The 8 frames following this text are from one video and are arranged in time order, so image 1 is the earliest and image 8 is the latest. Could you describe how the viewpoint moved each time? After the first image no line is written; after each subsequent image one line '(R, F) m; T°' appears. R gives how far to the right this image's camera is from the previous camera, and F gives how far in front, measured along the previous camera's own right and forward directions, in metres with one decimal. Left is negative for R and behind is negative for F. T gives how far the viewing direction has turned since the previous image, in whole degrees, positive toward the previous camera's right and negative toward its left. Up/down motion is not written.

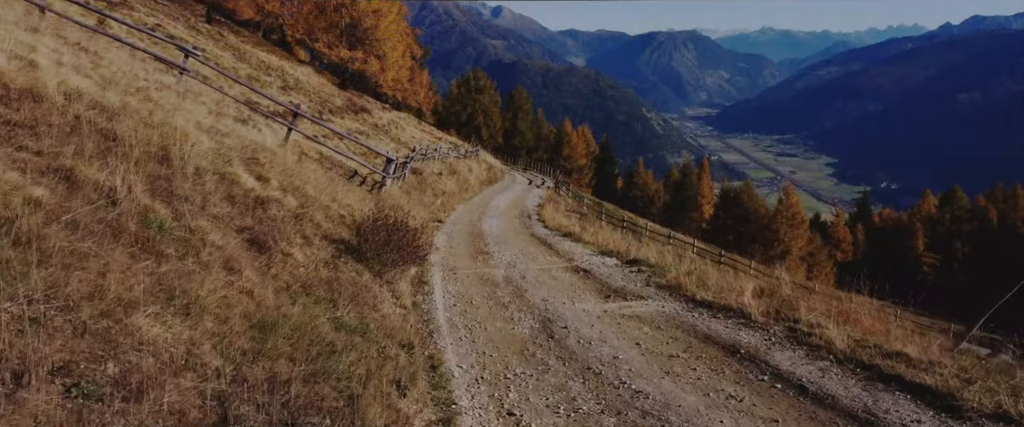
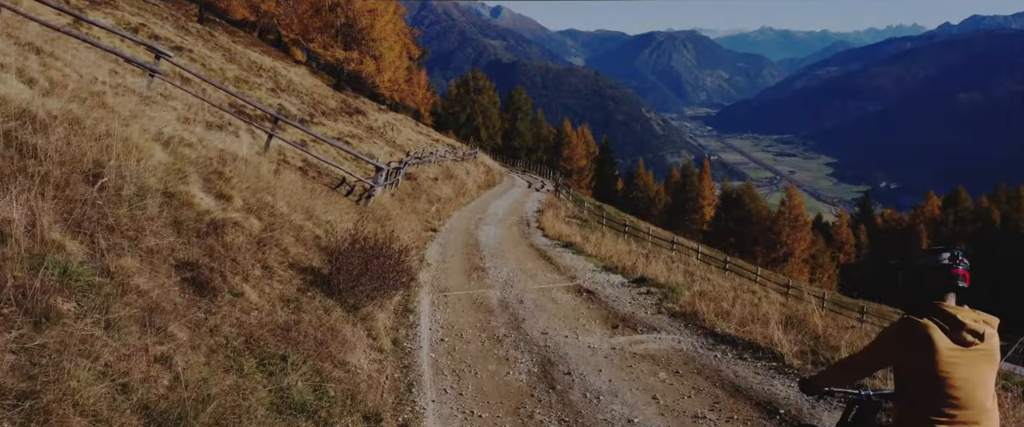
(+0.1, +1.3) m; 0°
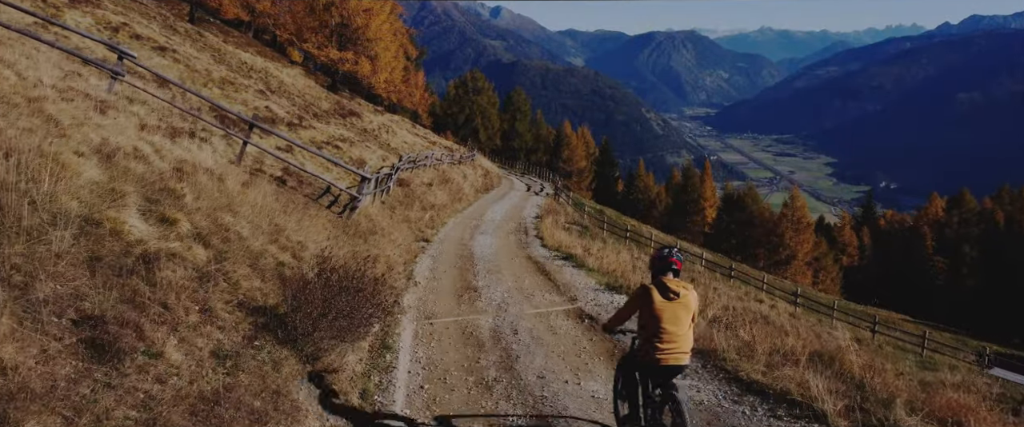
(+0.1, +1.4) m; 0°
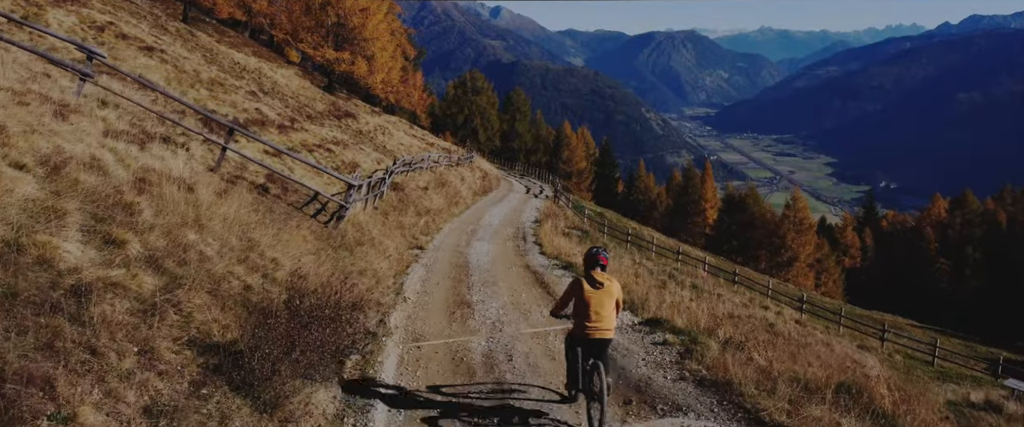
(+0.1, +1.0) m; 0°
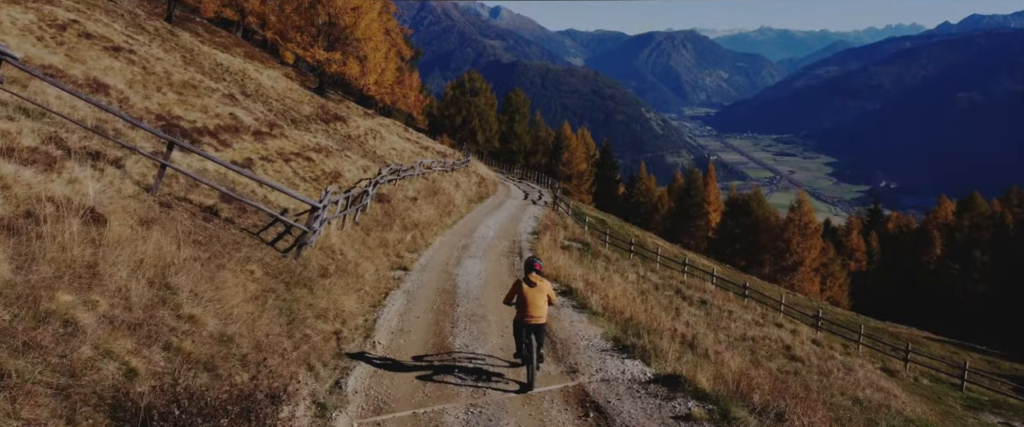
(+0.2, +2.3) m; 0°
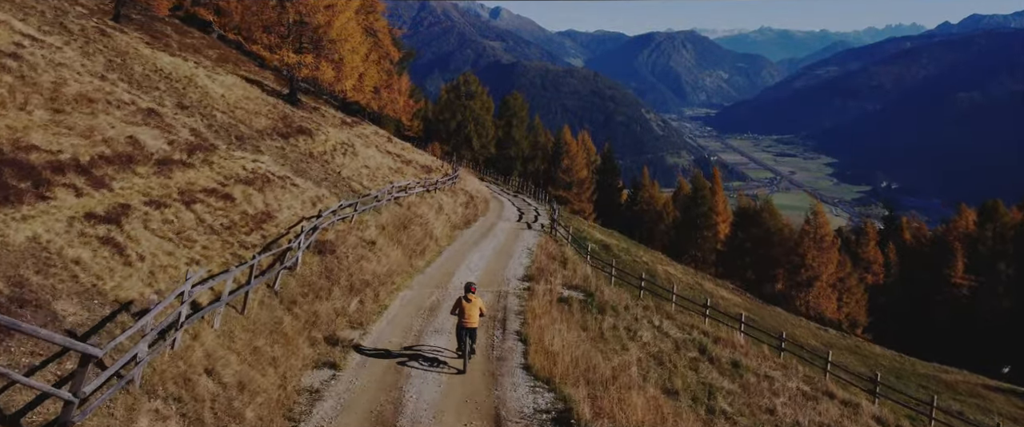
(+0.5, +6.5) m; 0°
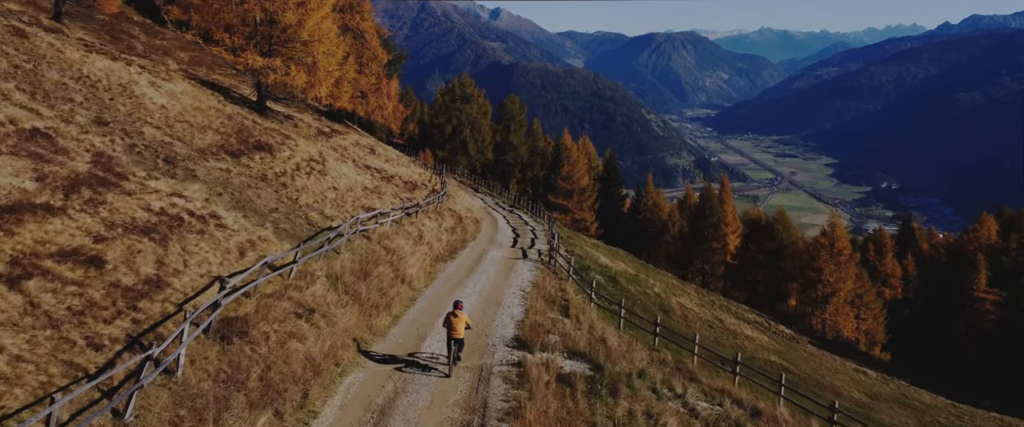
(+0.4, +6.0) m; 0°
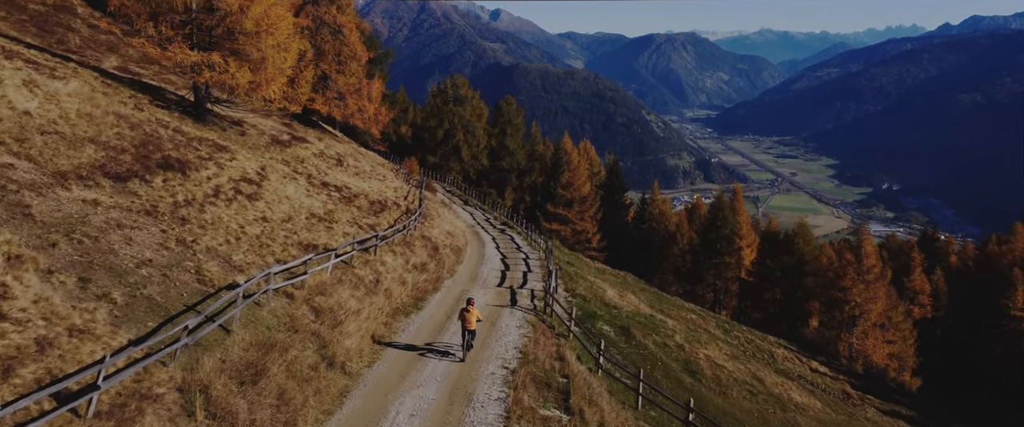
(+0.6, +8.6) m; 0°
